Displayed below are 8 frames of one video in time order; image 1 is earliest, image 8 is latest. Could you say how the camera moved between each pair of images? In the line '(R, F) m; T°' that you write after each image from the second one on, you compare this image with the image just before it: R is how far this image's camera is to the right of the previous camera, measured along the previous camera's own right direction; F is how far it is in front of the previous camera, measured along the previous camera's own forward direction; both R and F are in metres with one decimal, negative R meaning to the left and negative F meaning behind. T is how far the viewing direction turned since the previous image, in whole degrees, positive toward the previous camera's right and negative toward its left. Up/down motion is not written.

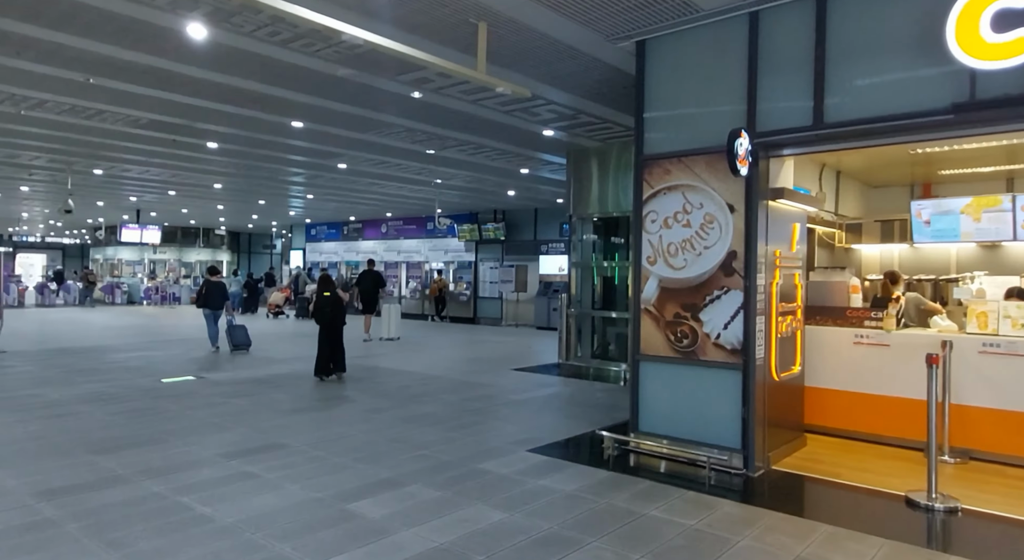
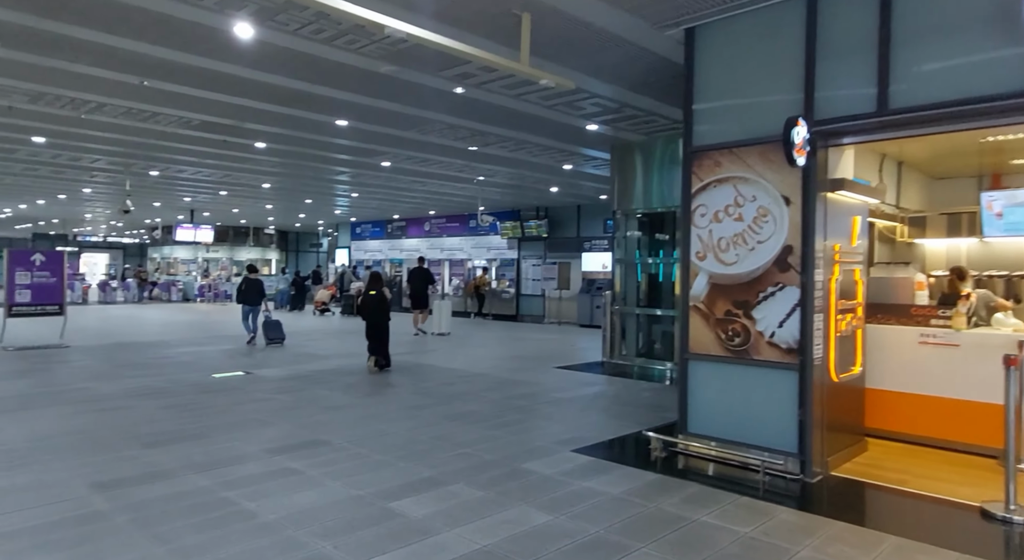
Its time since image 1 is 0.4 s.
(0.0, +0.1) m; -3°
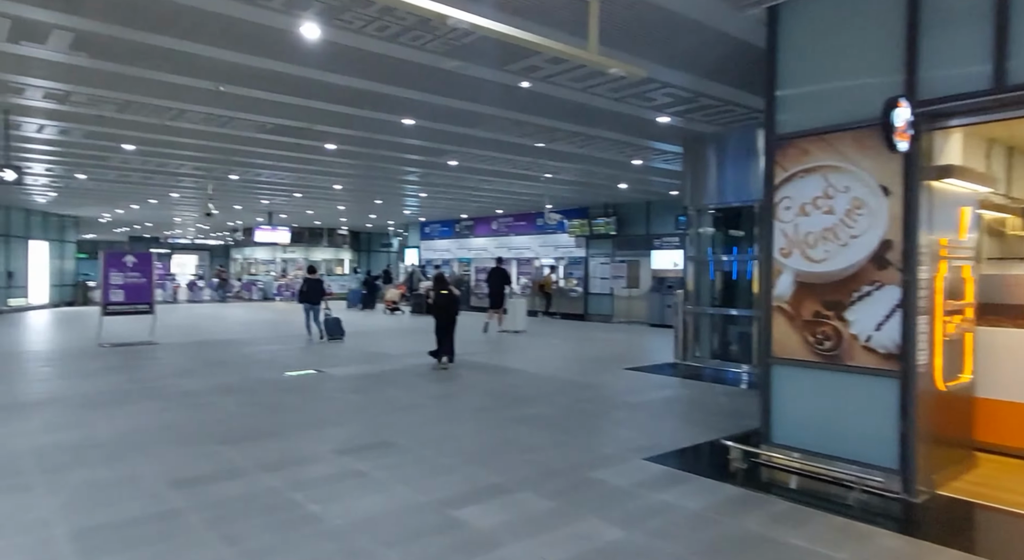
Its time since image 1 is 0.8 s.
(0.0, +0.2) m; -6°
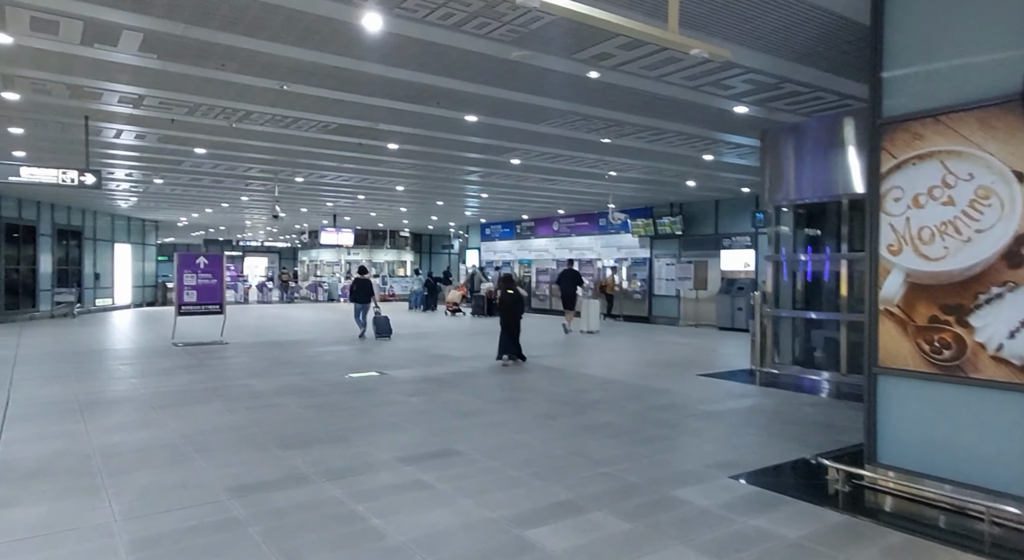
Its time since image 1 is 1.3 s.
(-0.1, +0.4) m; -5°
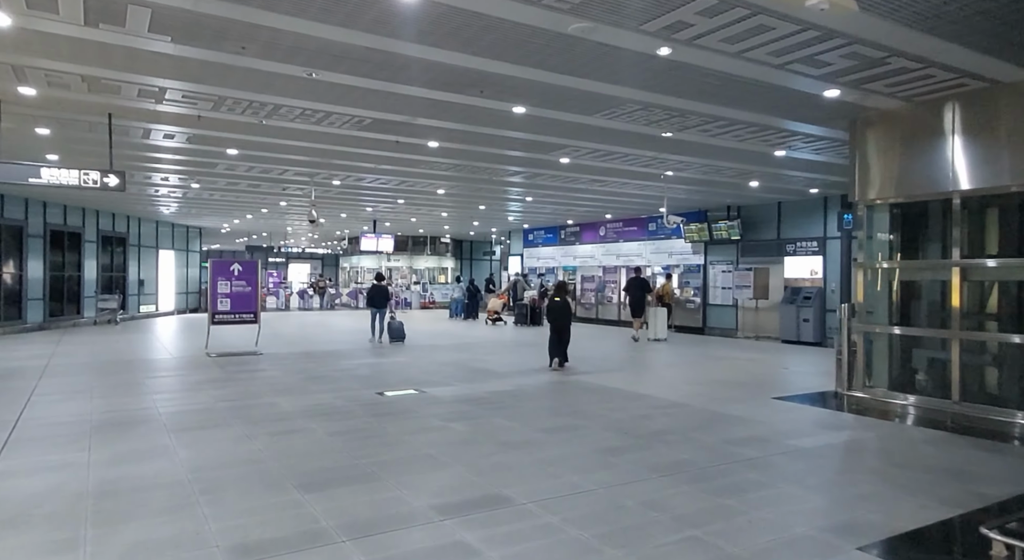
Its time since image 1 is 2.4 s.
(-0.1, +1.0) m; -3°
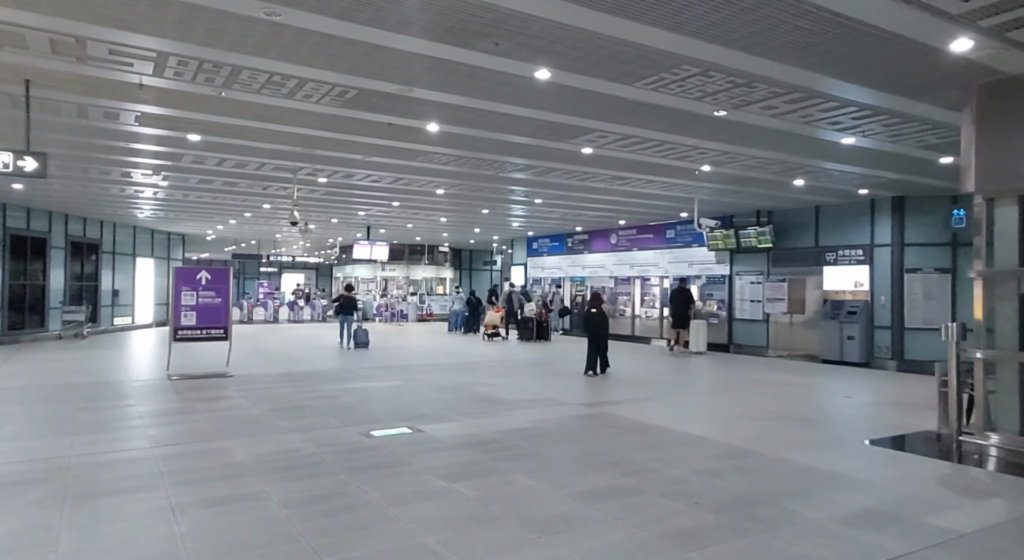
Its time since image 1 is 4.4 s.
(-0.2, +1.9) m; 0°
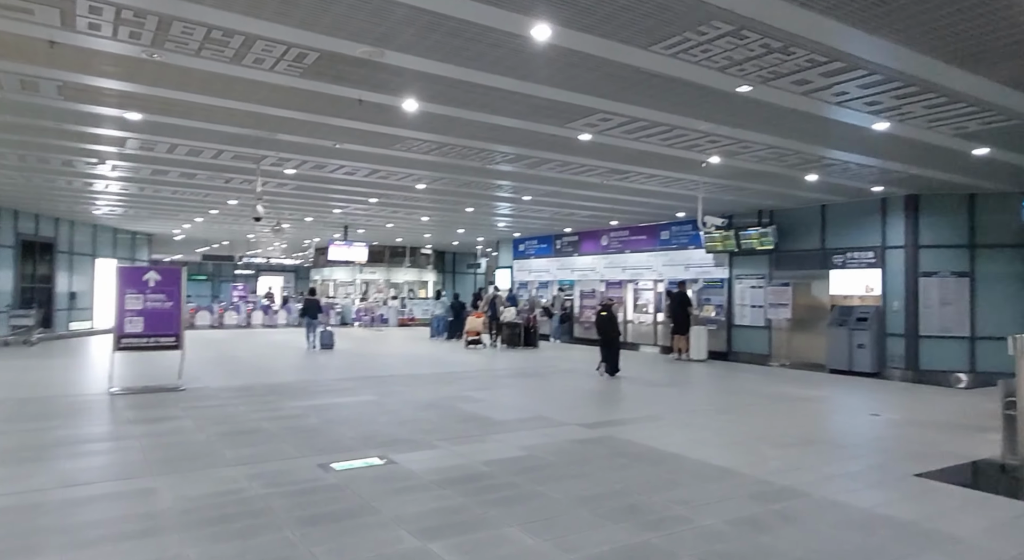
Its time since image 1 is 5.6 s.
(-0.1, +1.2) m; +1°
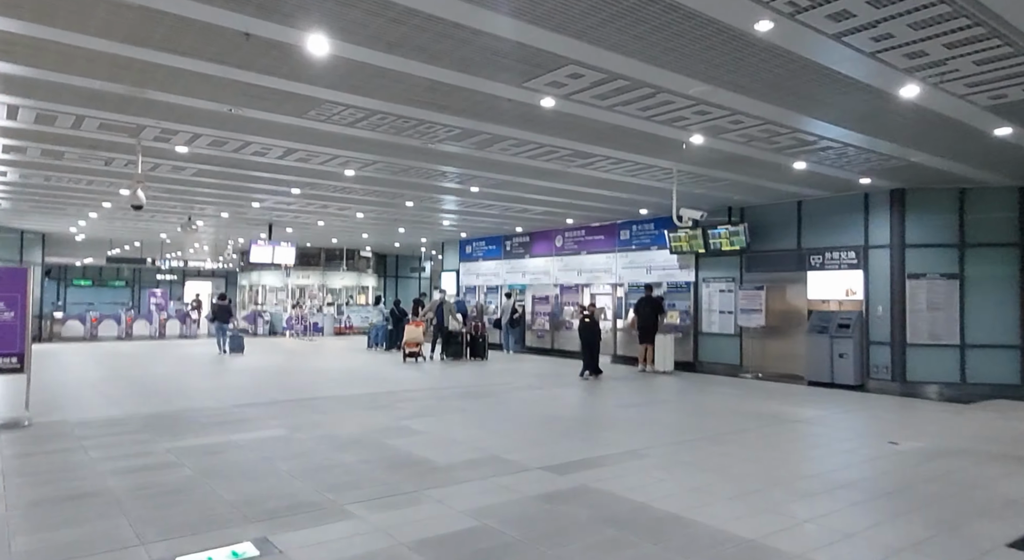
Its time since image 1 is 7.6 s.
(0.0, +1.9) m; +4°
